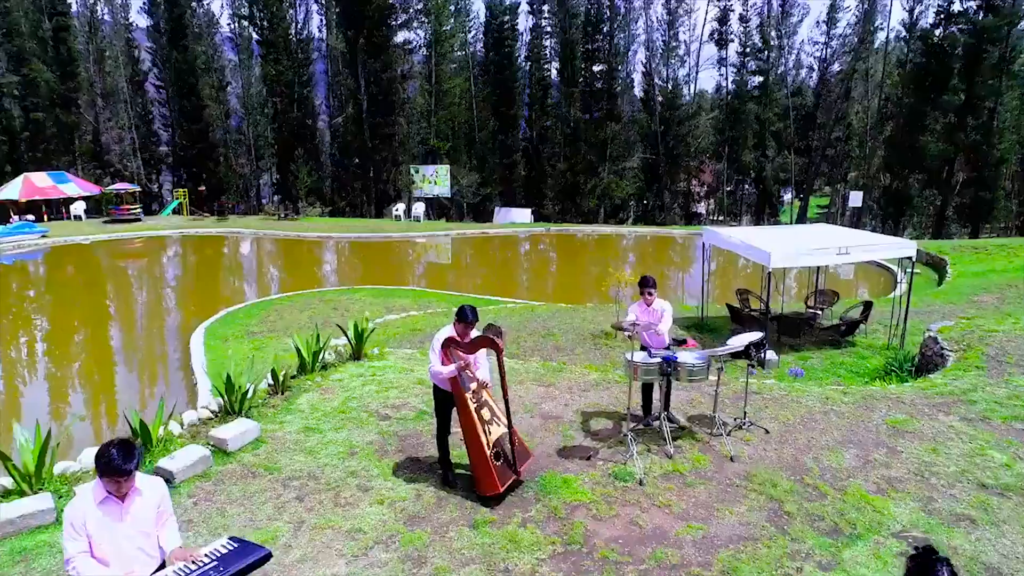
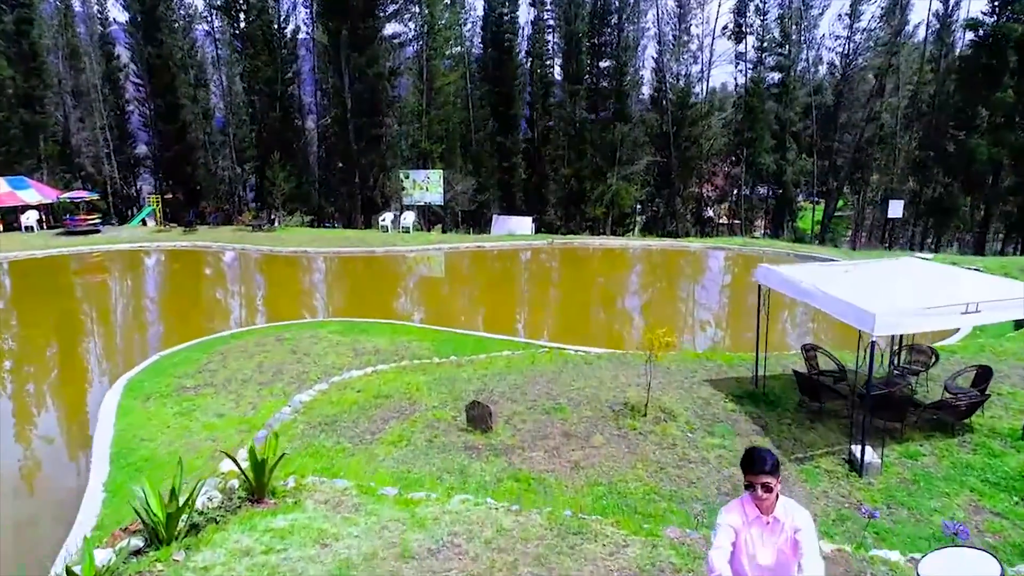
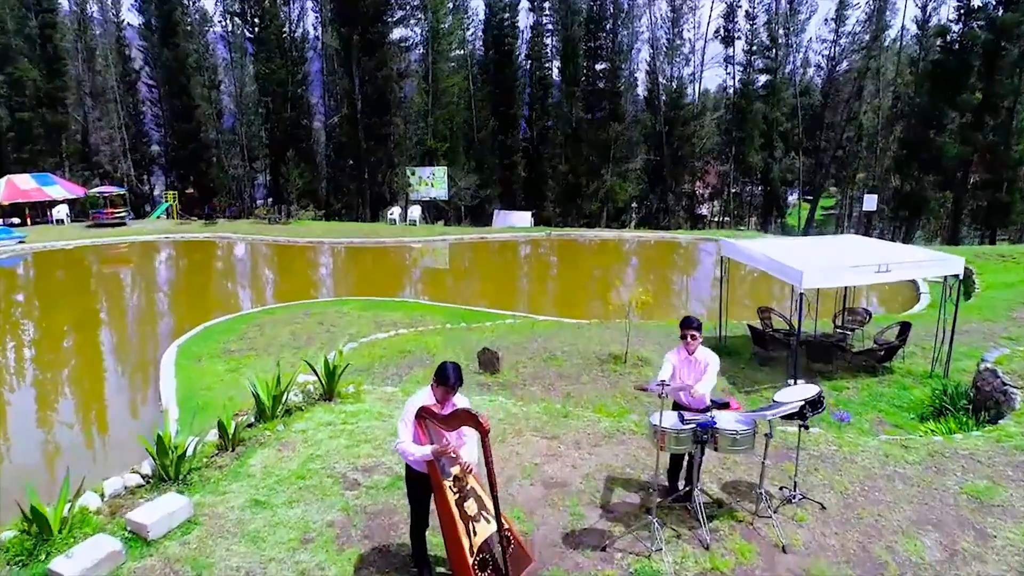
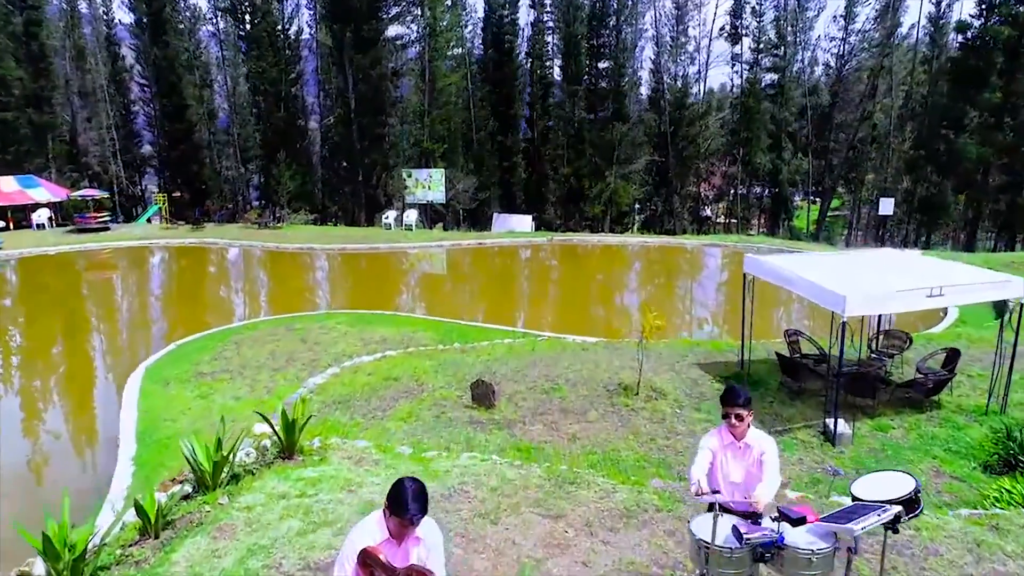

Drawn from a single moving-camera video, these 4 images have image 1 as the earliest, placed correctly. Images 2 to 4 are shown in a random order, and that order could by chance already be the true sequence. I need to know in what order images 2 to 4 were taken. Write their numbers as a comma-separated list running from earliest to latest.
3, 4, 2
